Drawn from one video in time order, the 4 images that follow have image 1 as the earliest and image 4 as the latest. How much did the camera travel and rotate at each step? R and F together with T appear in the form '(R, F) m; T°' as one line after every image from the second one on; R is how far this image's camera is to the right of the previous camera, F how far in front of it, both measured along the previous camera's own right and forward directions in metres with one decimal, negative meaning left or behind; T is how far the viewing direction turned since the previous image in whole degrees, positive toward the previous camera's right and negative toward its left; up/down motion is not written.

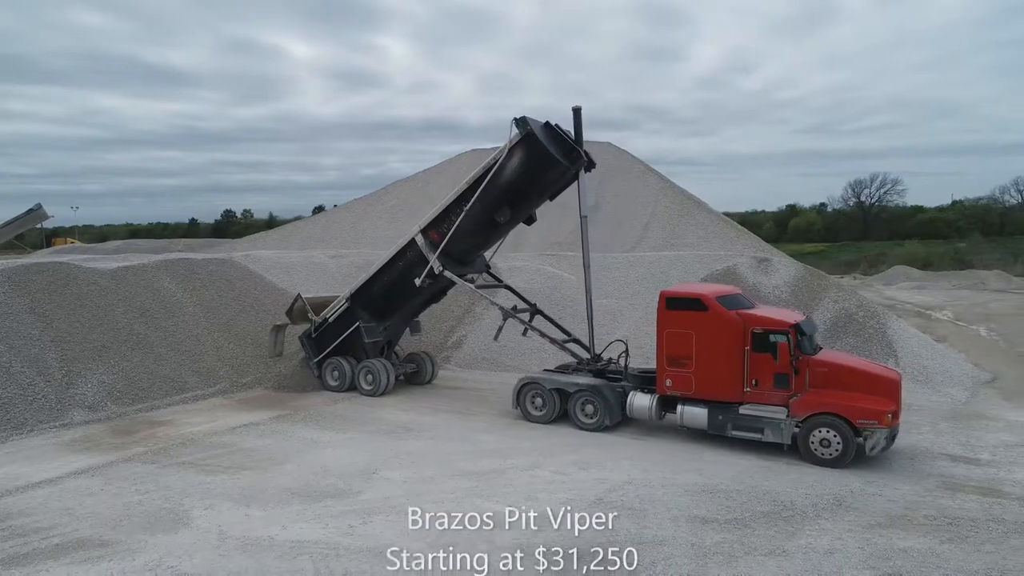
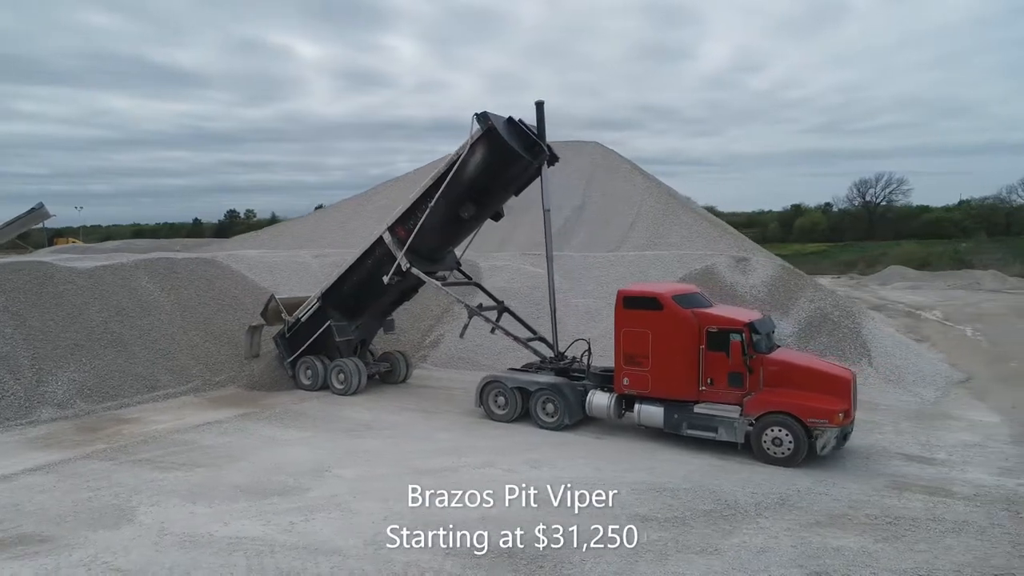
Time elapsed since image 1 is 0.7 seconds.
(+0.7, 0.0) m; -1°
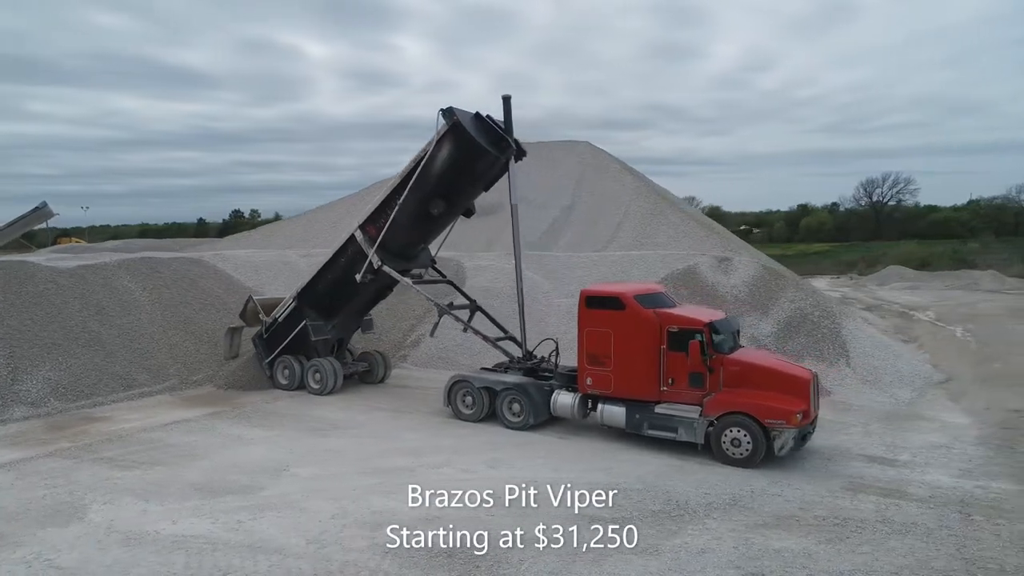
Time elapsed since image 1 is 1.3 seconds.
(+0.6, 0.0) m; -1°
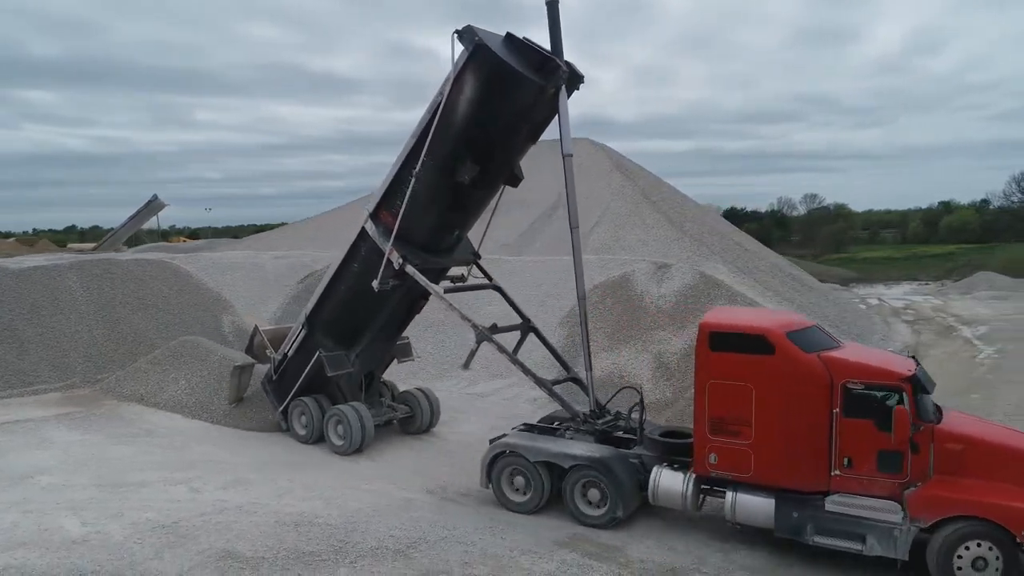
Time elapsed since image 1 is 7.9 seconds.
(+4.4, +1.1) m; -10°
